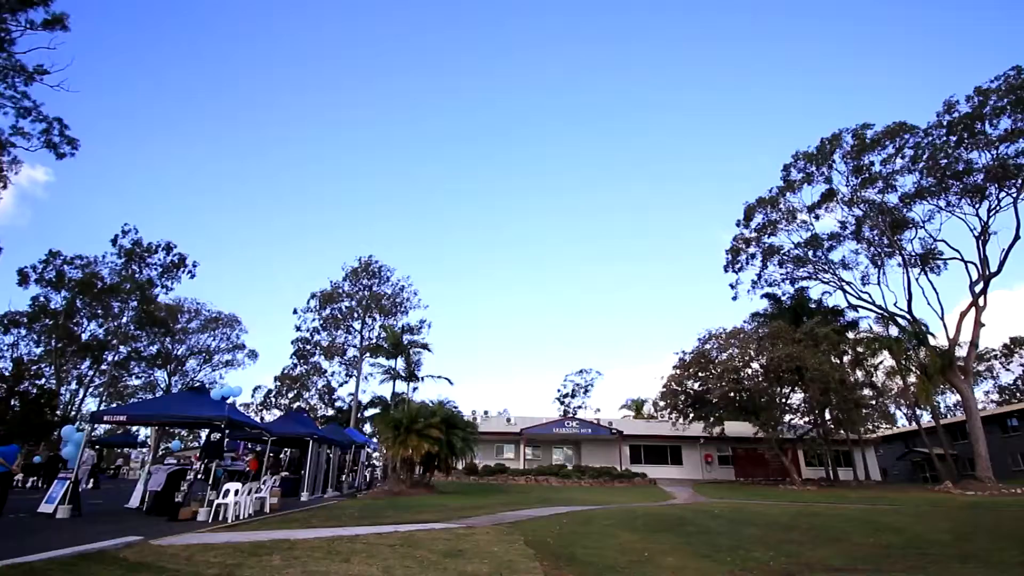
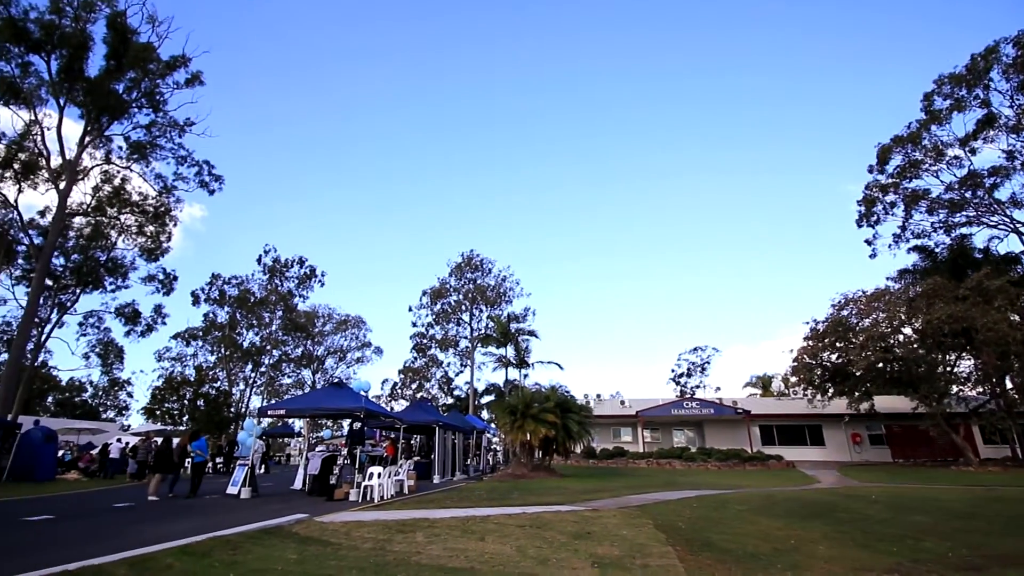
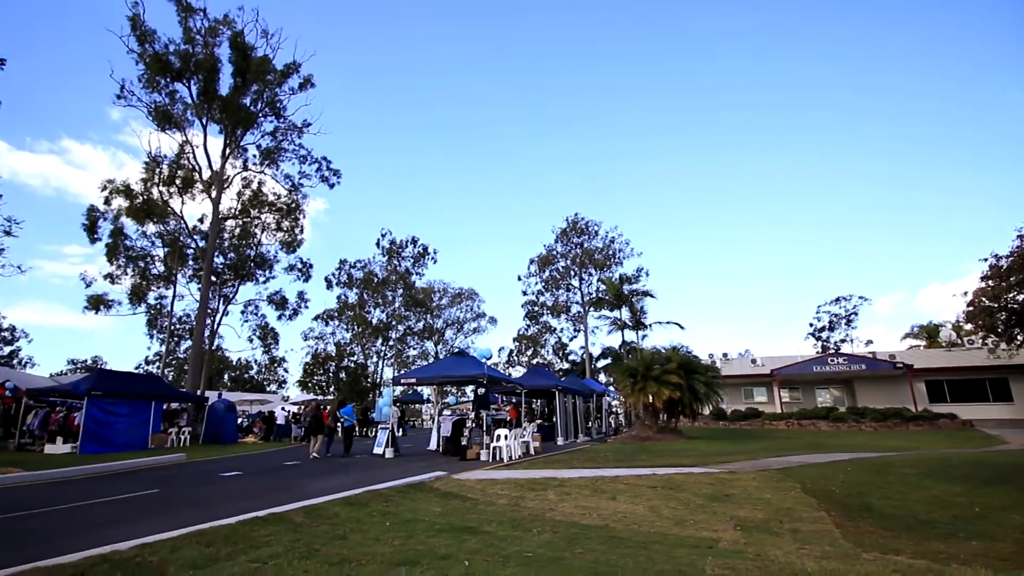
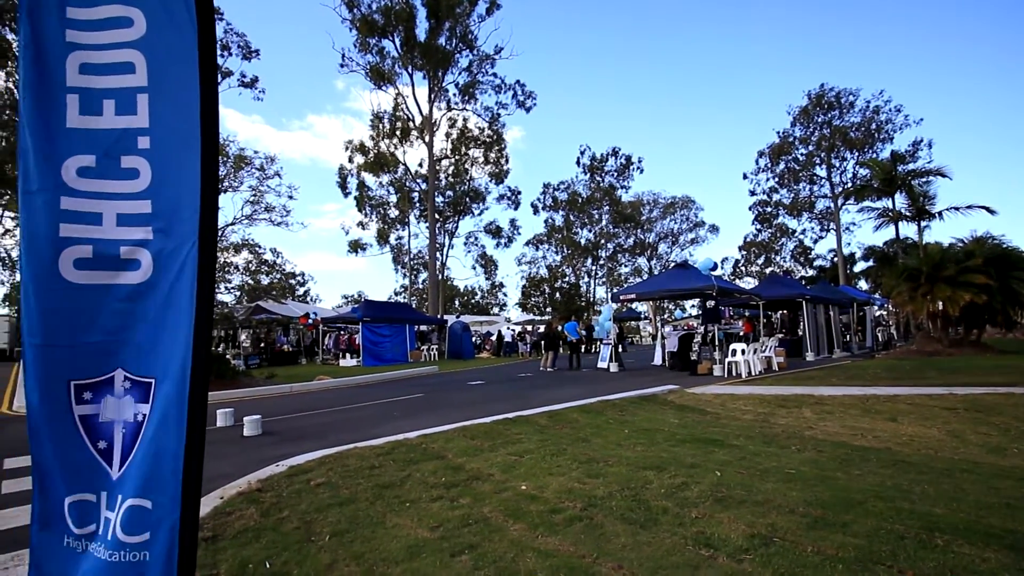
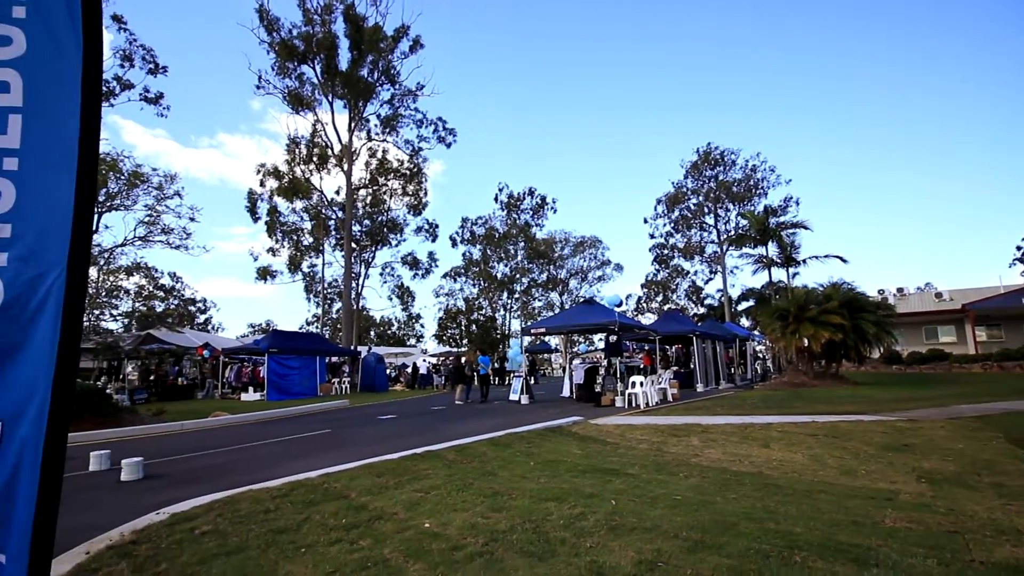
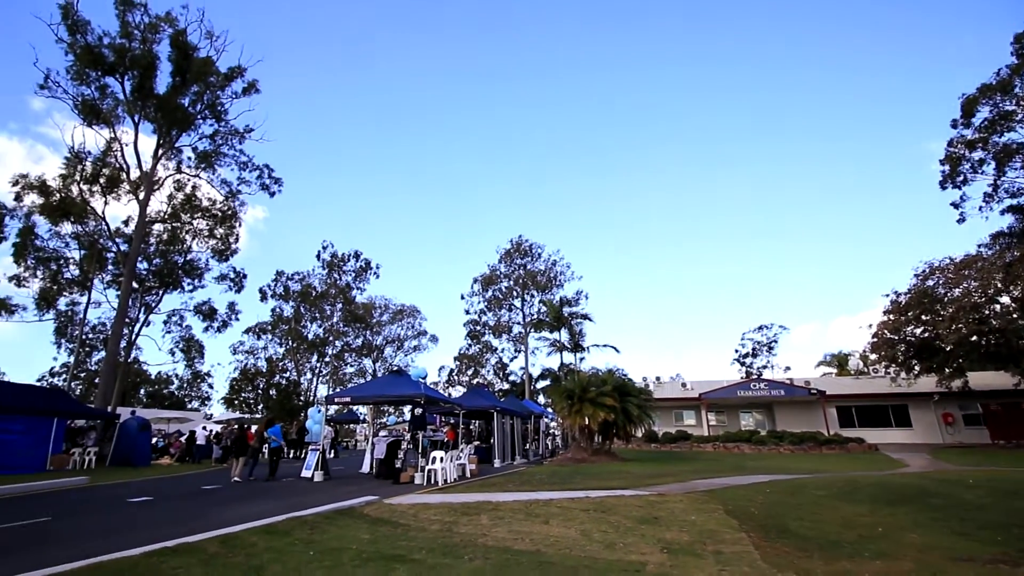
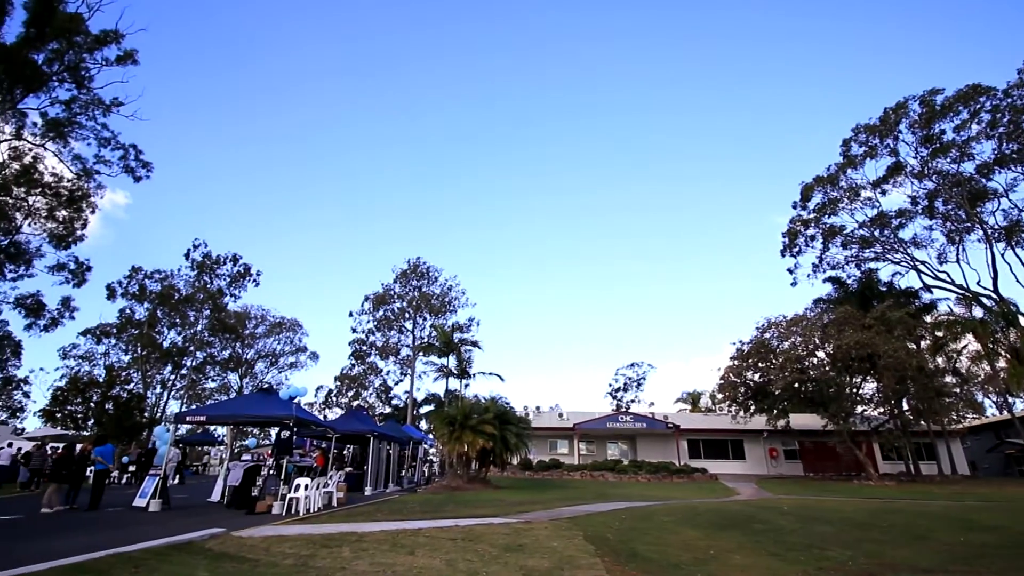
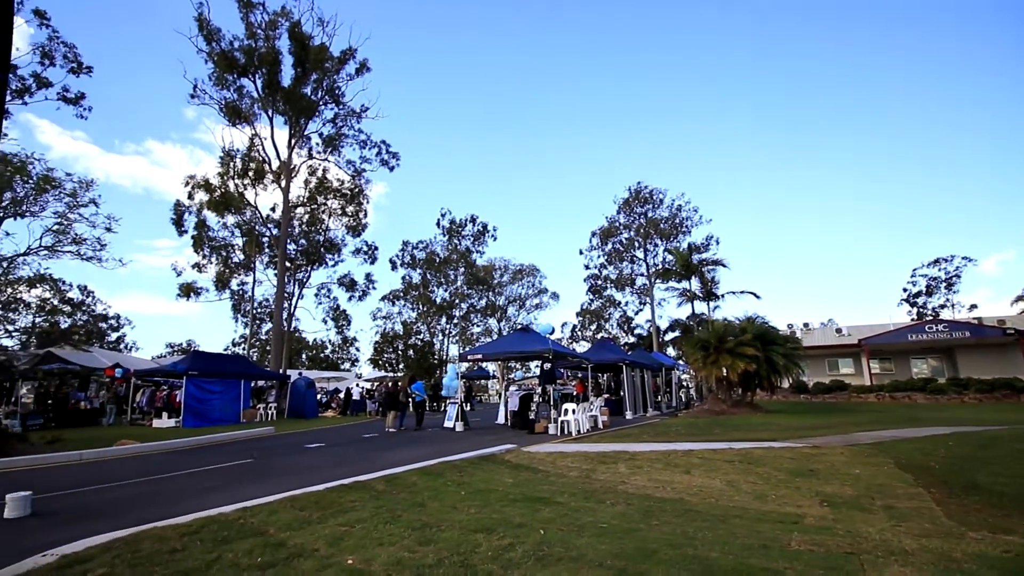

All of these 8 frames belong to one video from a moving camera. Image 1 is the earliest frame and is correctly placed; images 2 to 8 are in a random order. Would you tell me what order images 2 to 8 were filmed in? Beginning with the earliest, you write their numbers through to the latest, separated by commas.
7, 2, 6, 3, 8, 5, 4
